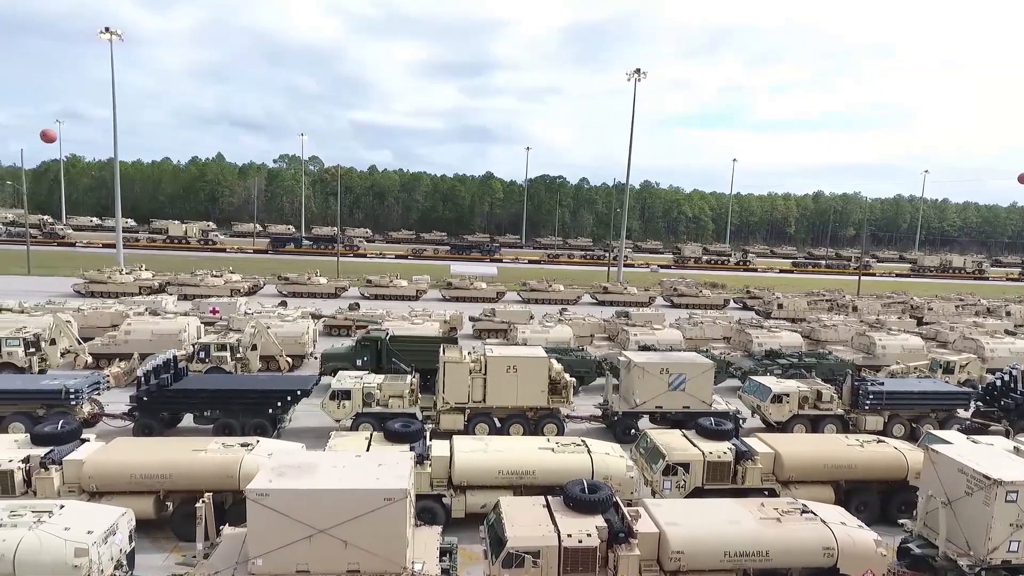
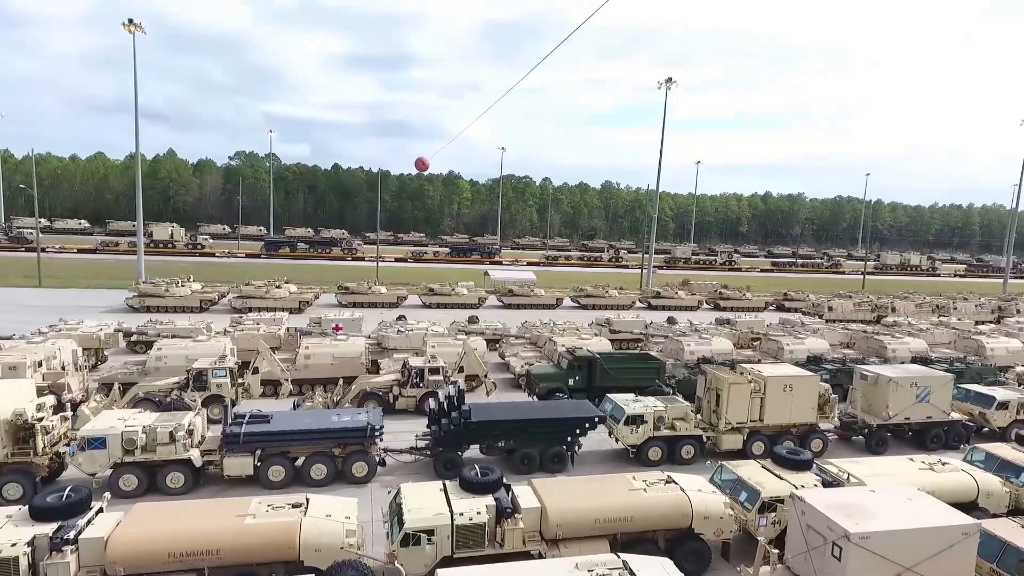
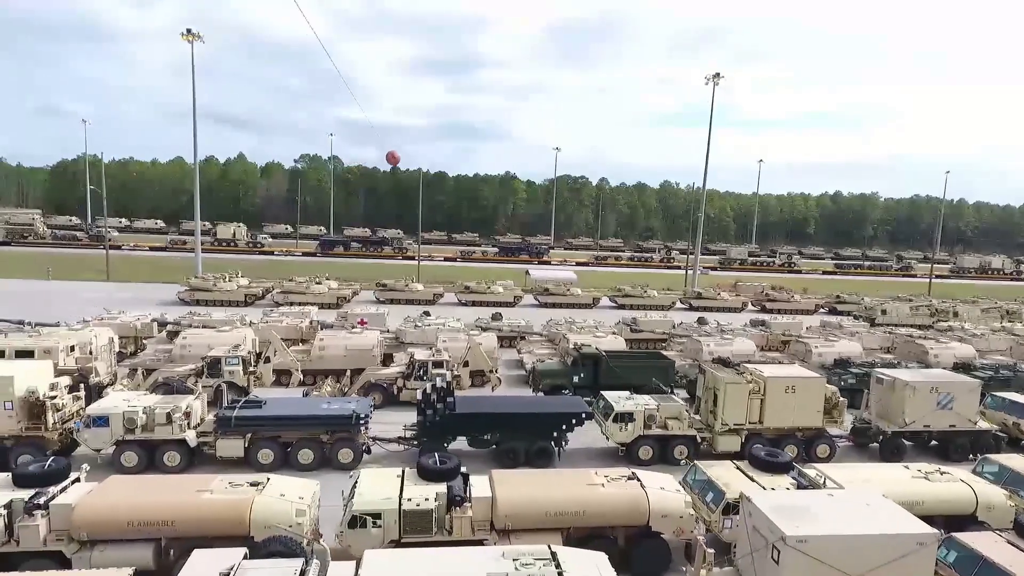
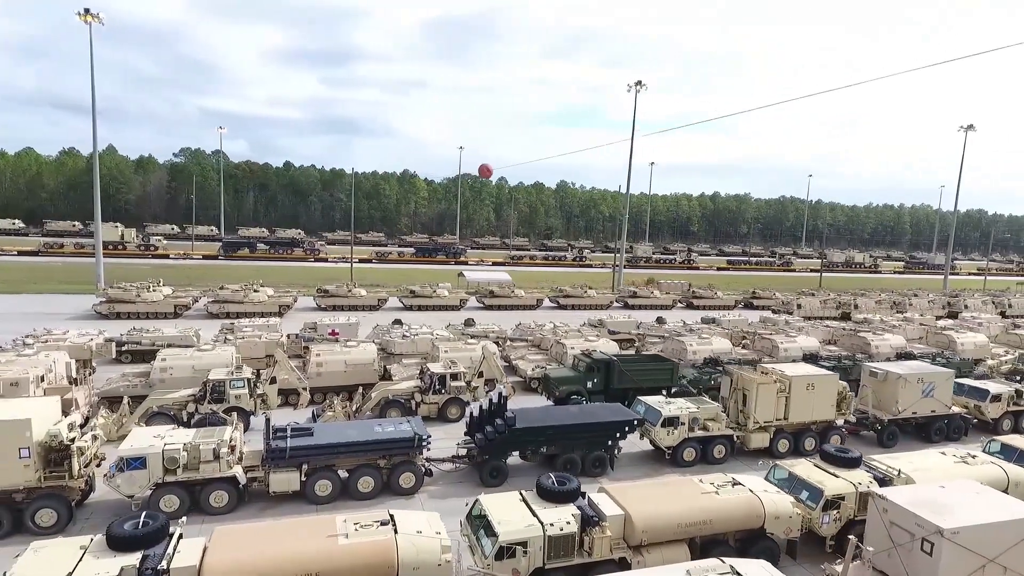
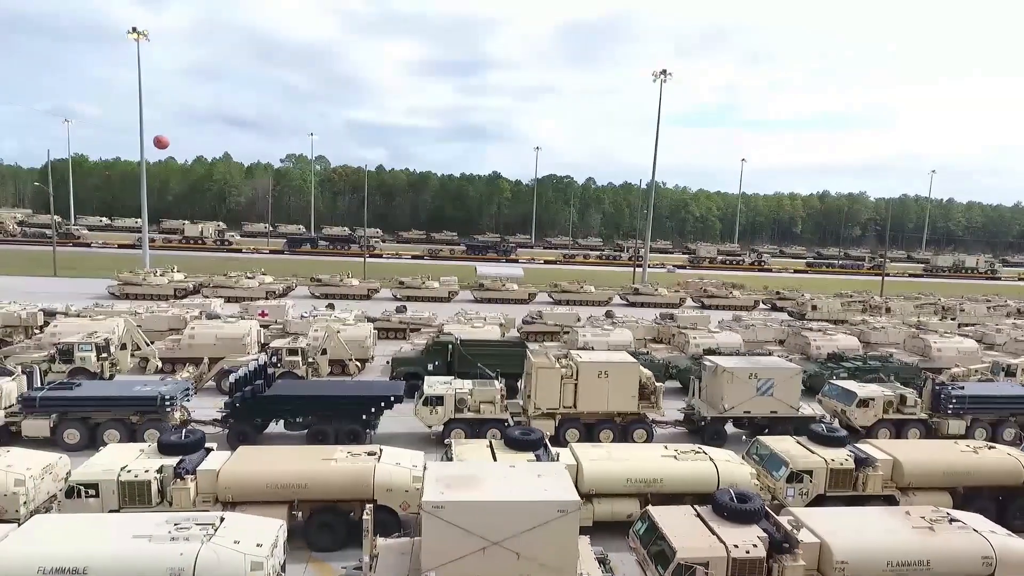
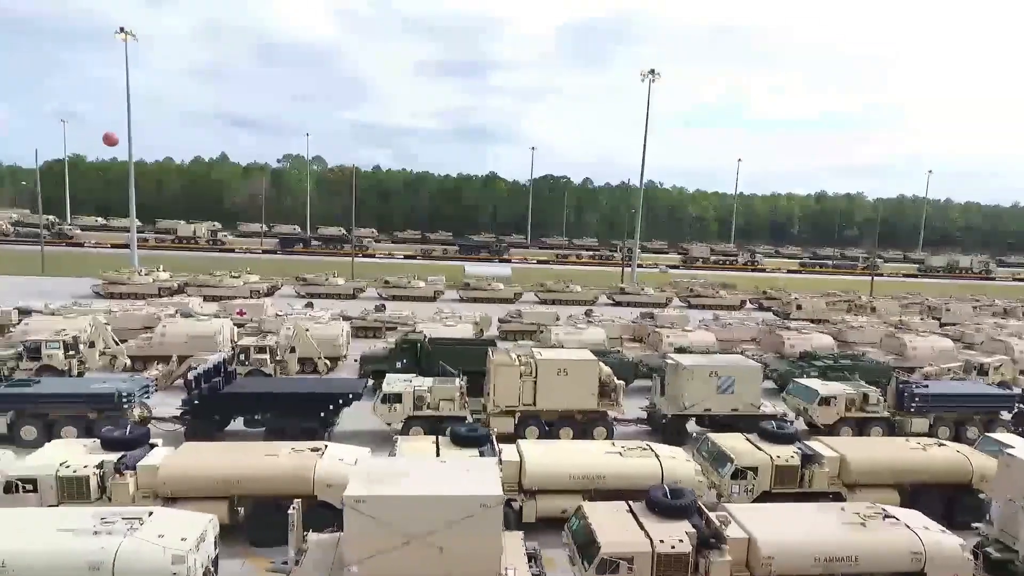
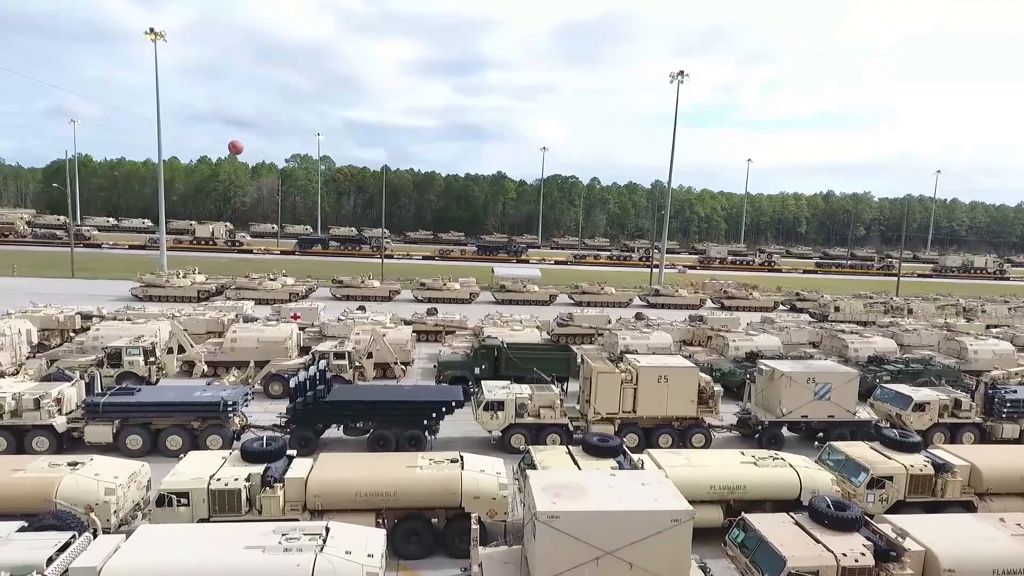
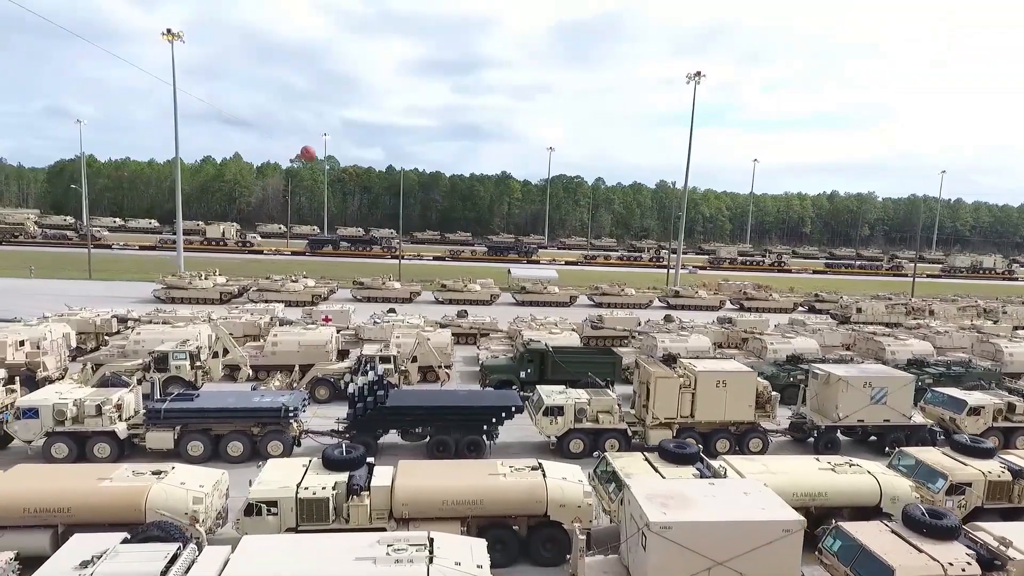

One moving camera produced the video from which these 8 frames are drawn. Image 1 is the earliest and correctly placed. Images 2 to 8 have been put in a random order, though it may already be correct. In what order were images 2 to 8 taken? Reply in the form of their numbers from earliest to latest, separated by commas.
6, 5, 7, 8, 3, 2, 4
